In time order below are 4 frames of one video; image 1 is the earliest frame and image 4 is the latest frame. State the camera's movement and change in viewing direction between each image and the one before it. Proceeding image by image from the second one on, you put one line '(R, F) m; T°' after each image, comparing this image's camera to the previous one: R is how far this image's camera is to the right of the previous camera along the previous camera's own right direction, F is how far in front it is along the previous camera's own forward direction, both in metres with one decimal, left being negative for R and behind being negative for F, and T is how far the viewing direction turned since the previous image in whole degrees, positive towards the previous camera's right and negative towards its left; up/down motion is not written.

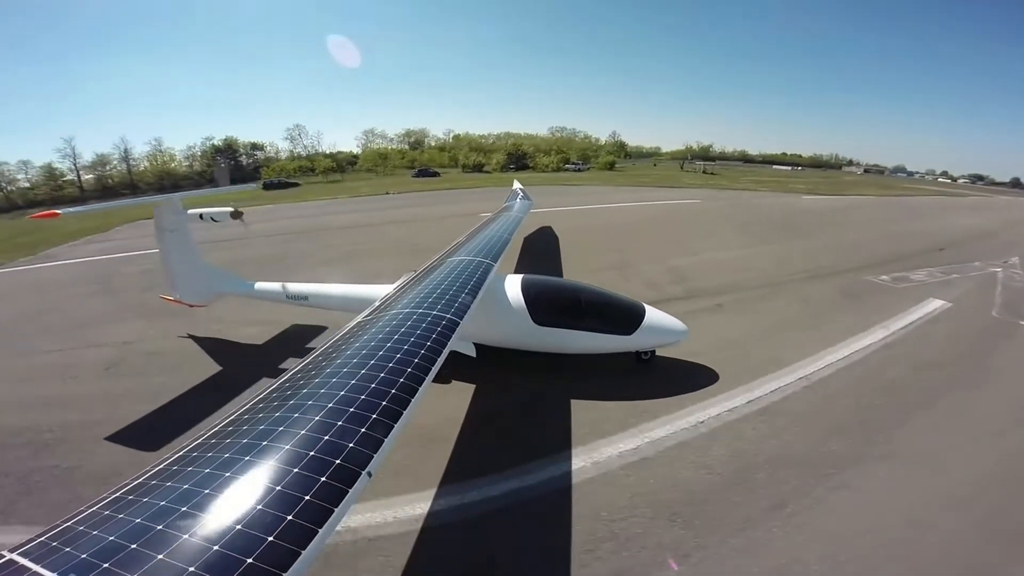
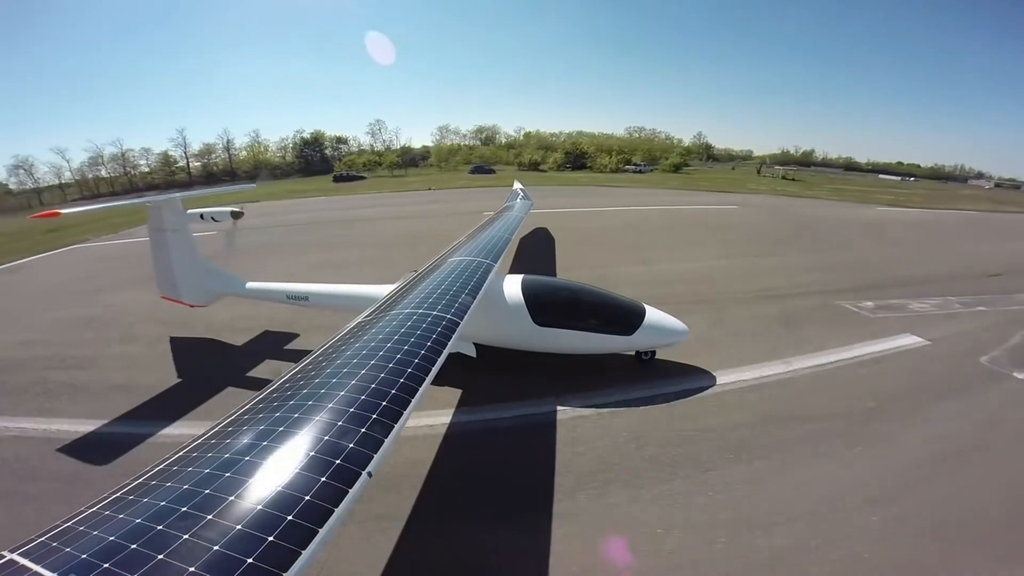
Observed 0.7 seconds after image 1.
(+1.5, +0.4) m; -7°
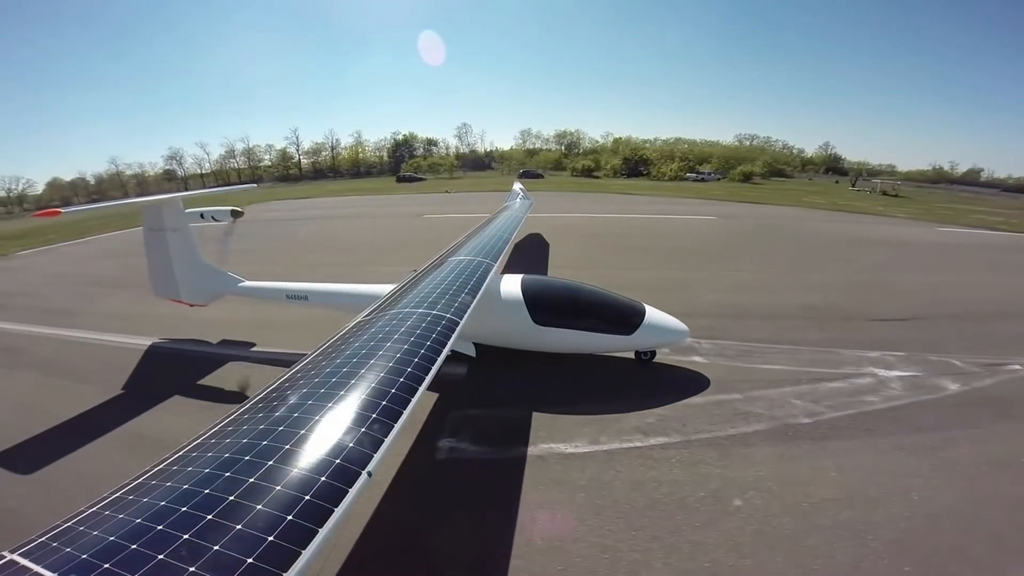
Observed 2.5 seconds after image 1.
(+1.4, +0.2) m; -6°
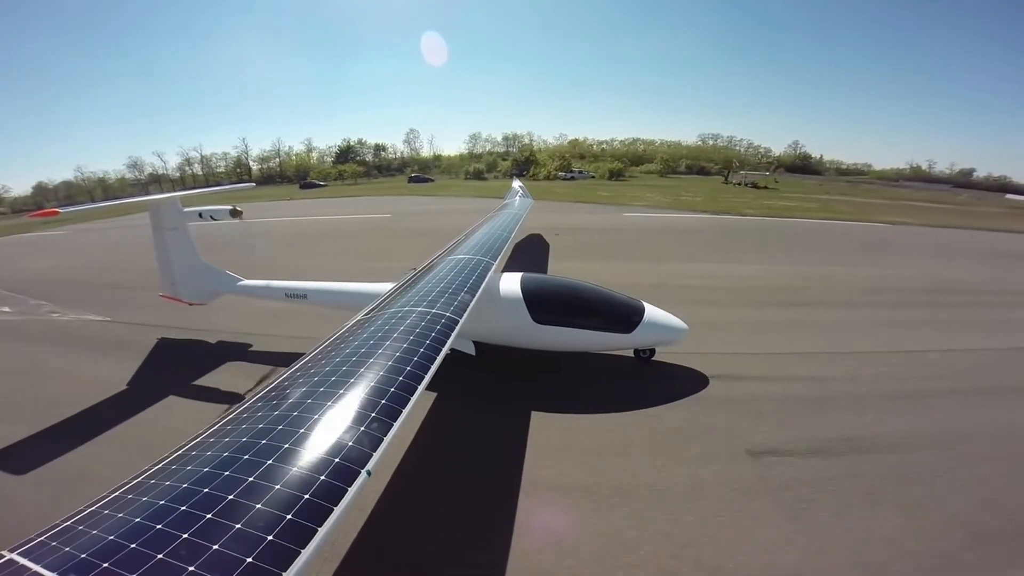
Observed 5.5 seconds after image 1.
(-0.6, -0.1) m; +3°
